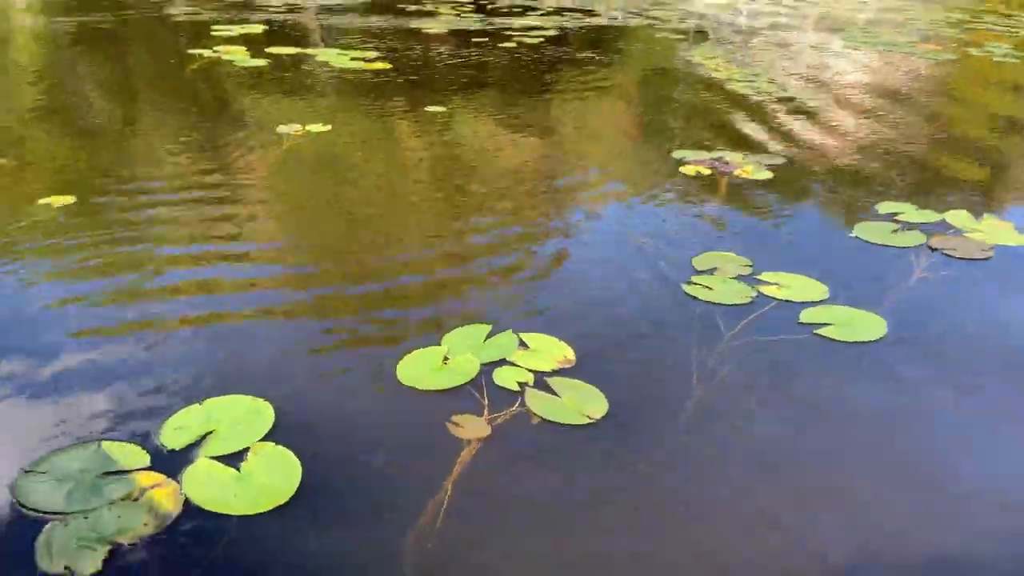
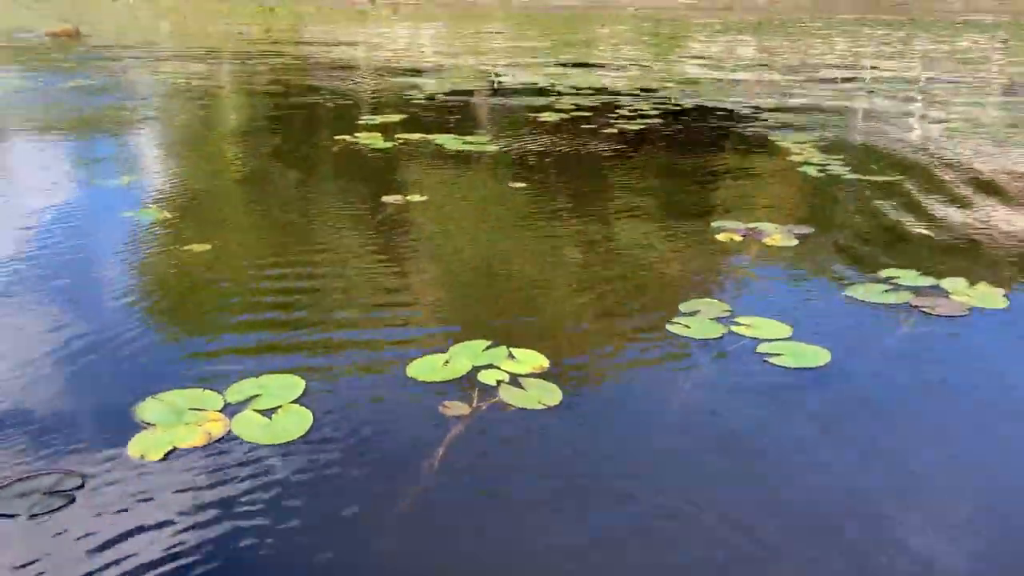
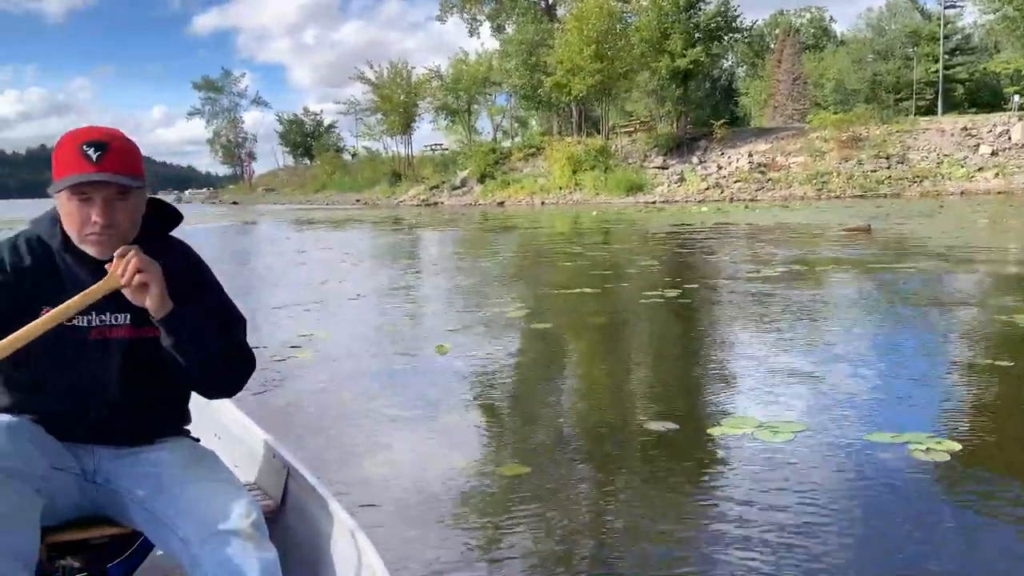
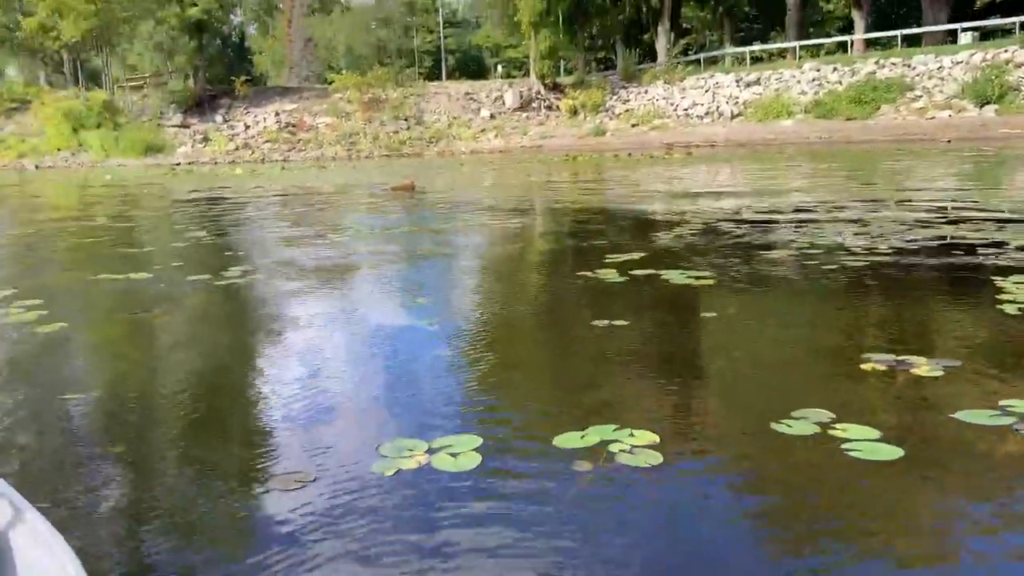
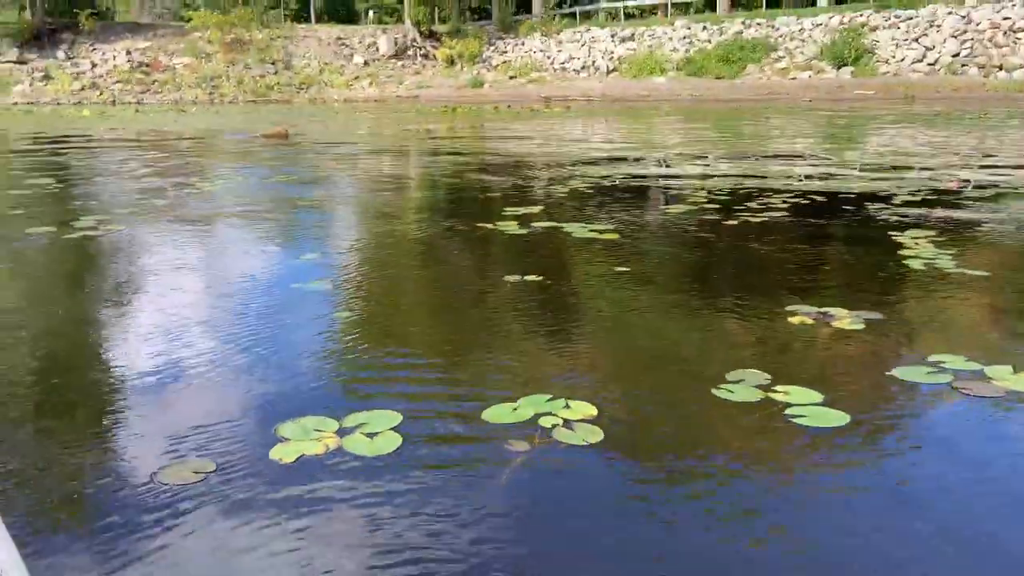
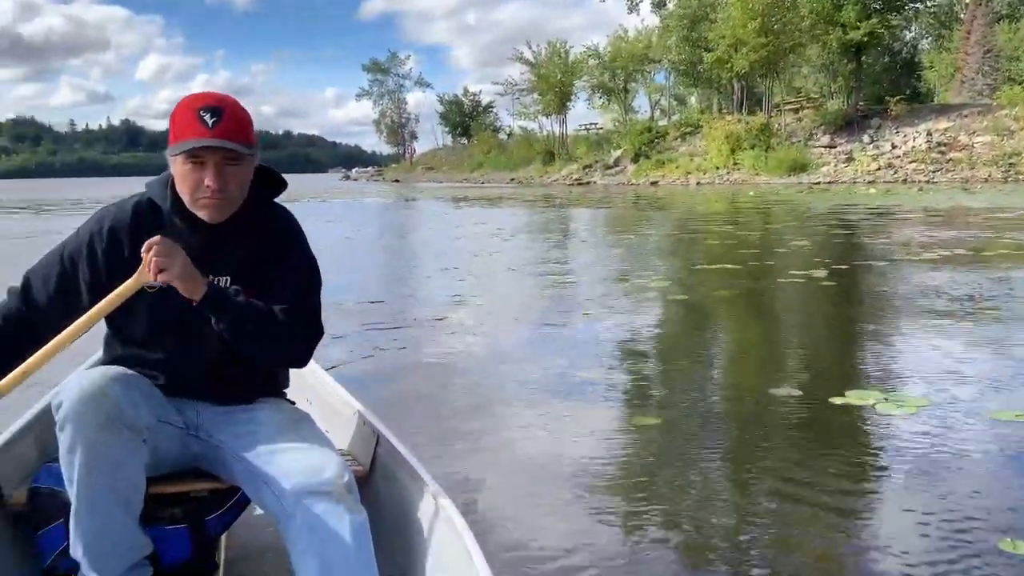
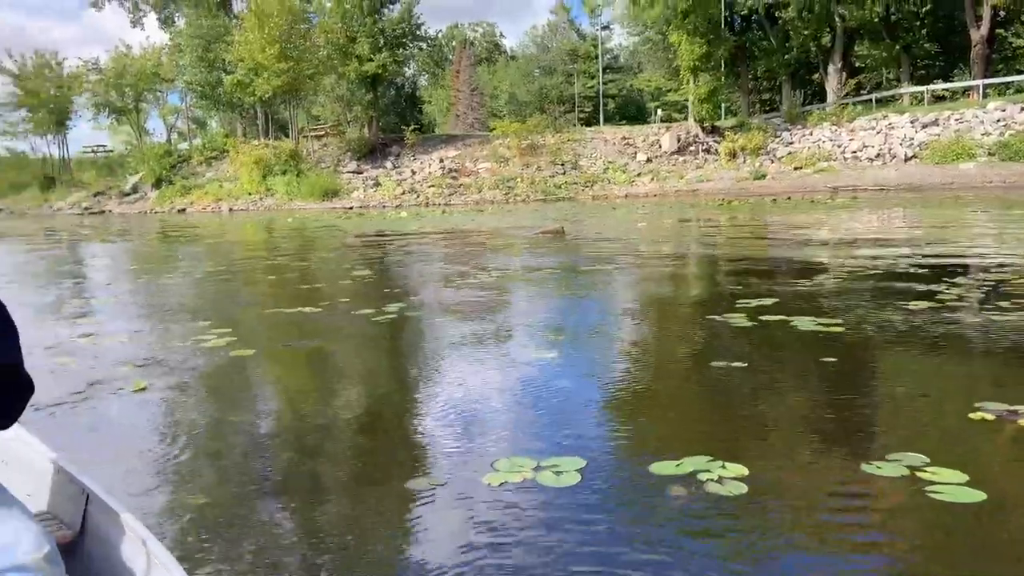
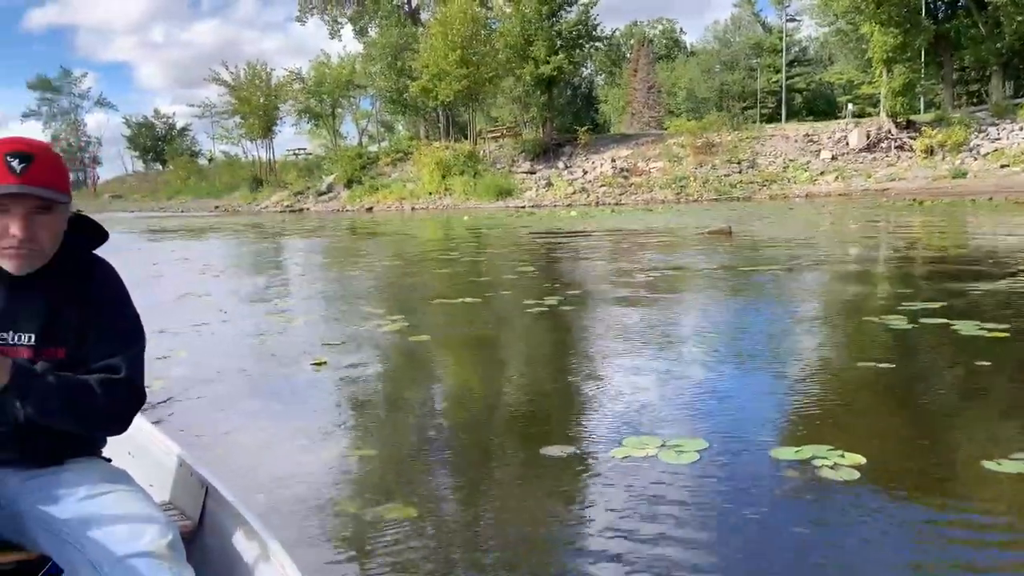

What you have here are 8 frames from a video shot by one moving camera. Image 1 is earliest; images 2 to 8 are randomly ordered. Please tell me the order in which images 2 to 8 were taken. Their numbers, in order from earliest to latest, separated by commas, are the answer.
2, 5, 4, 7, 8, 3, 6
